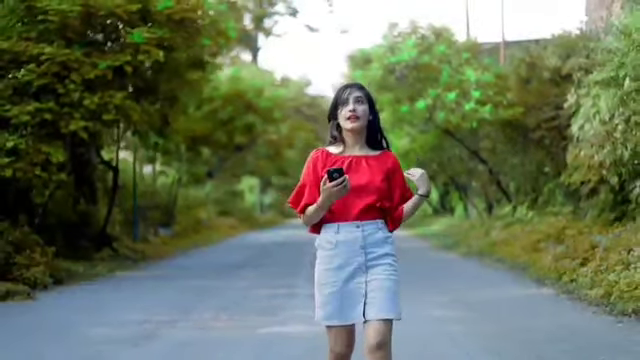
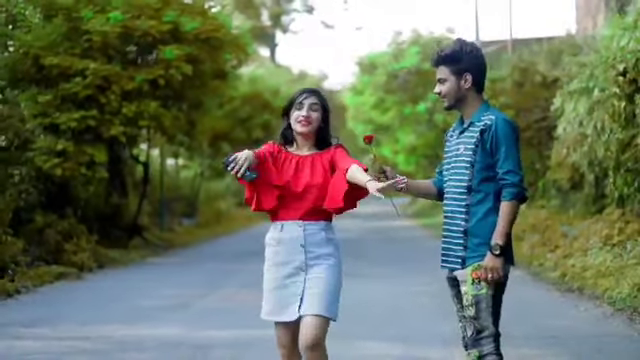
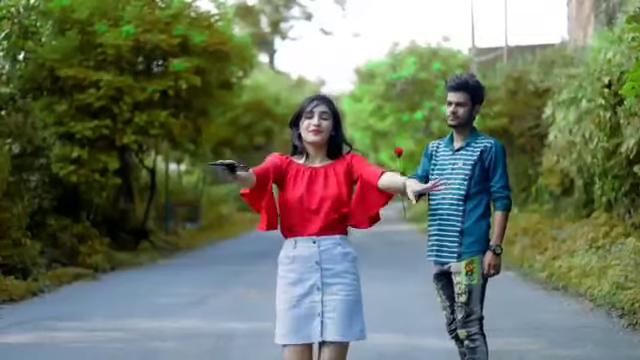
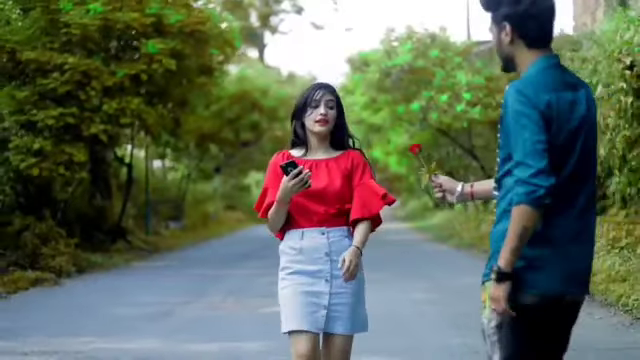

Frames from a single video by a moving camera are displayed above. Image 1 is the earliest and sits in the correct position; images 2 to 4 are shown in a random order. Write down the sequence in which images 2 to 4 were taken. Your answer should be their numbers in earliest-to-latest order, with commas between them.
4, 2, 3
